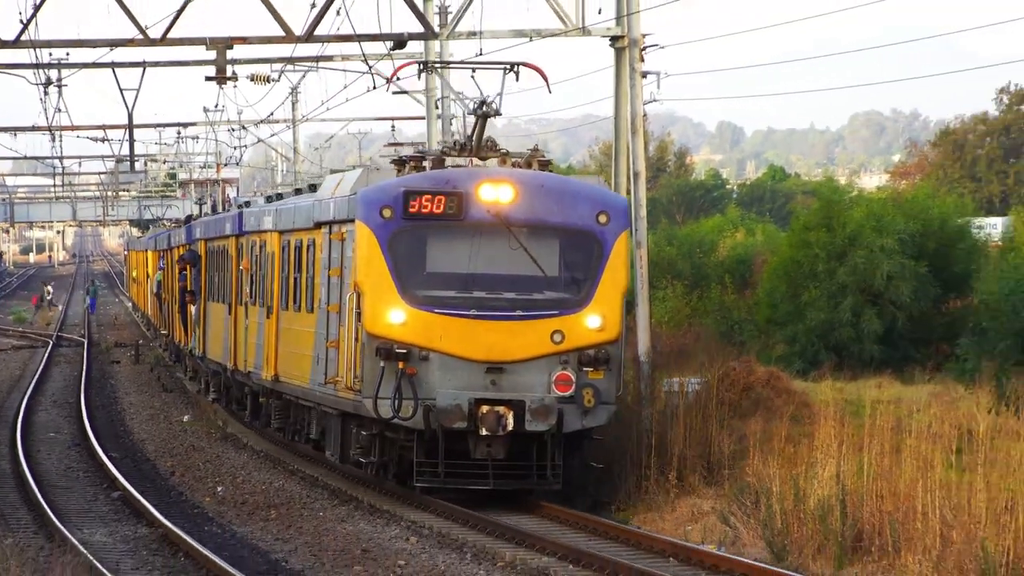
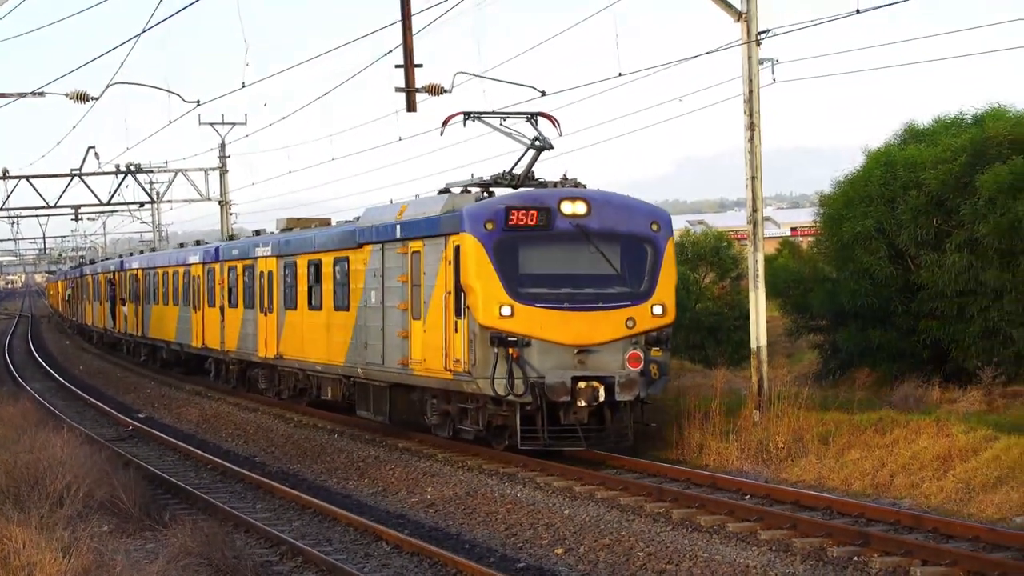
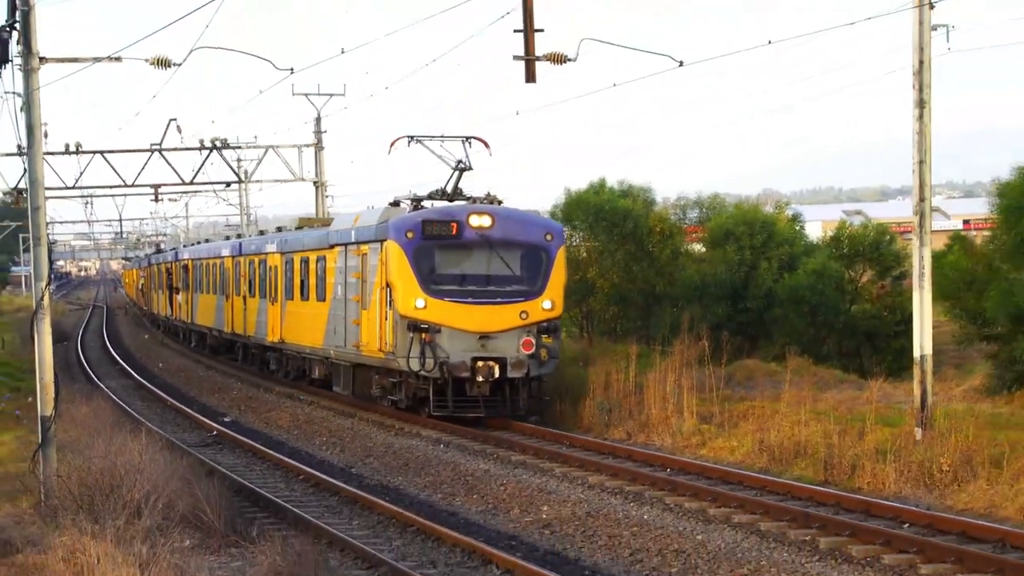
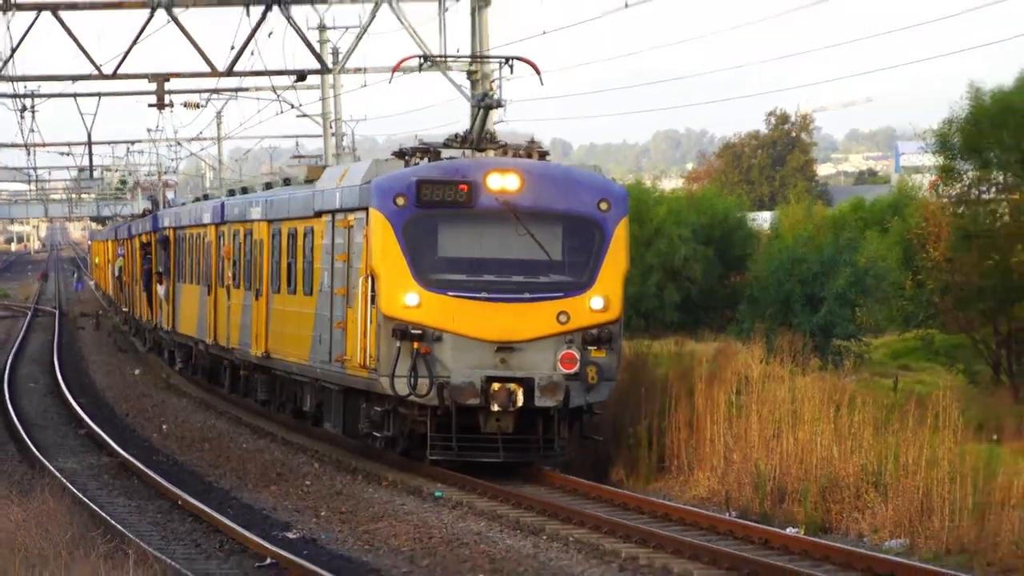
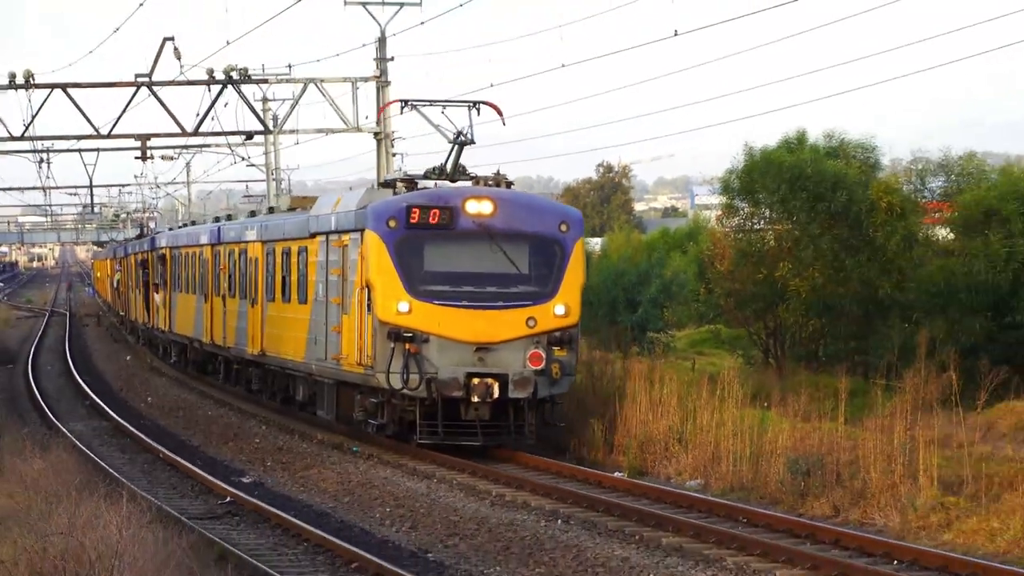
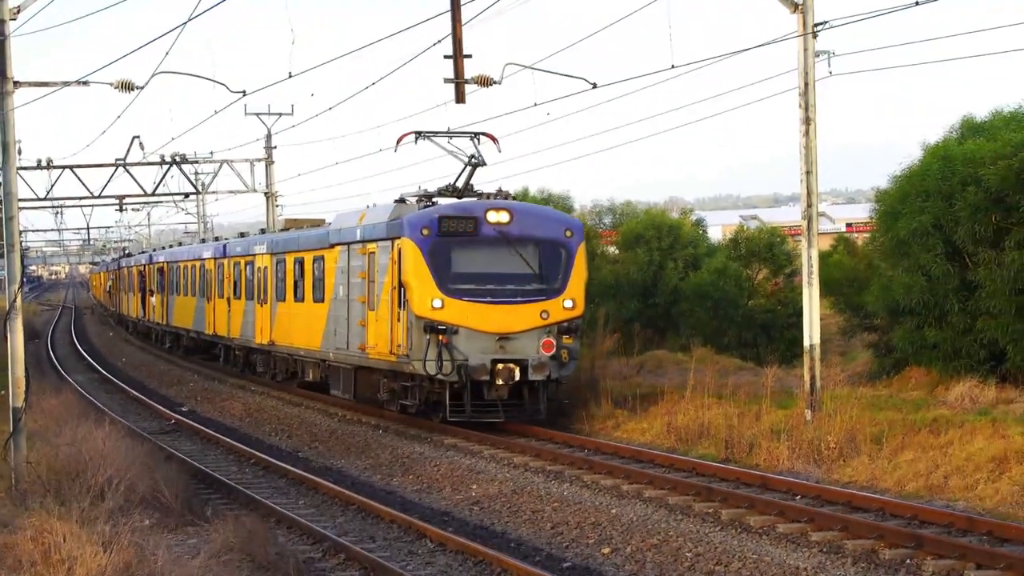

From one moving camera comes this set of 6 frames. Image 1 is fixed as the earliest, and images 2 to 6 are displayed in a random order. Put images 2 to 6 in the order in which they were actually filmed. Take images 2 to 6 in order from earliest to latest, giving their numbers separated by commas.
4, 5, 3, 6, 2
